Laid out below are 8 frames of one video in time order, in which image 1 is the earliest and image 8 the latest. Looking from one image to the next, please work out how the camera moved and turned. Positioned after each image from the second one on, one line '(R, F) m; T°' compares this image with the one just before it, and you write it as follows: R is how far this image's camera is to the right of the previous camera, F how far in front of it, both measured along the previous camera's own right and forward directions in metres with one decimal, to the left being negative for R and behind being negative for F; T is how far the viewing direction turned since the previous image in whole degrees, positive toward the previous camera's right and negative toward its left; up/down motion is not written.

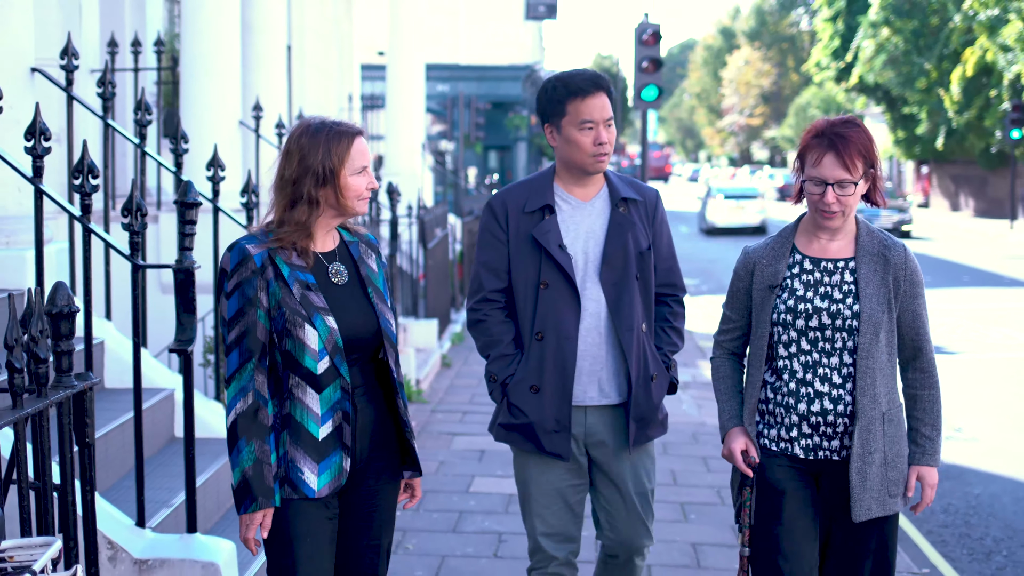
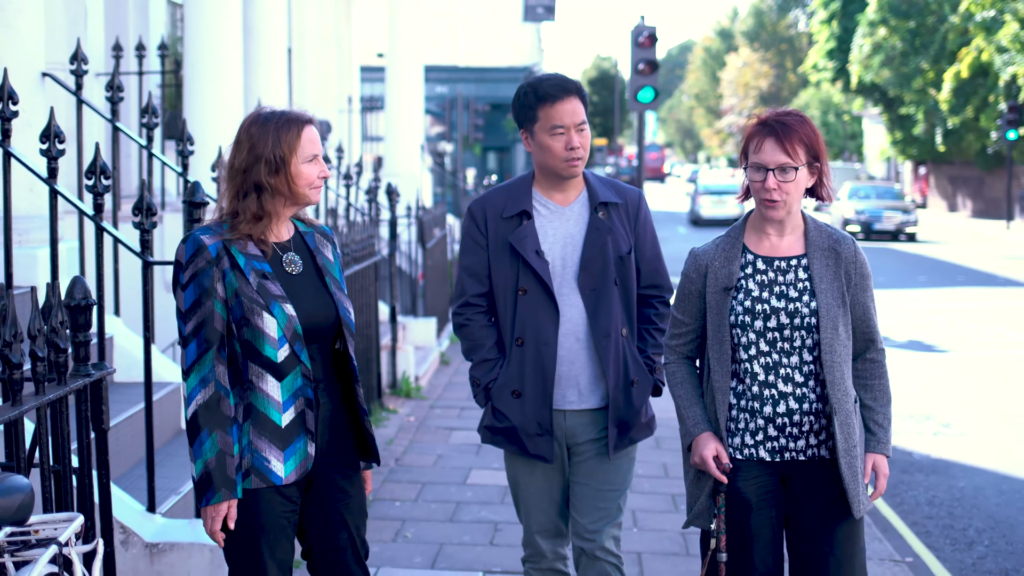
(0.0, -0.2) m; 0°
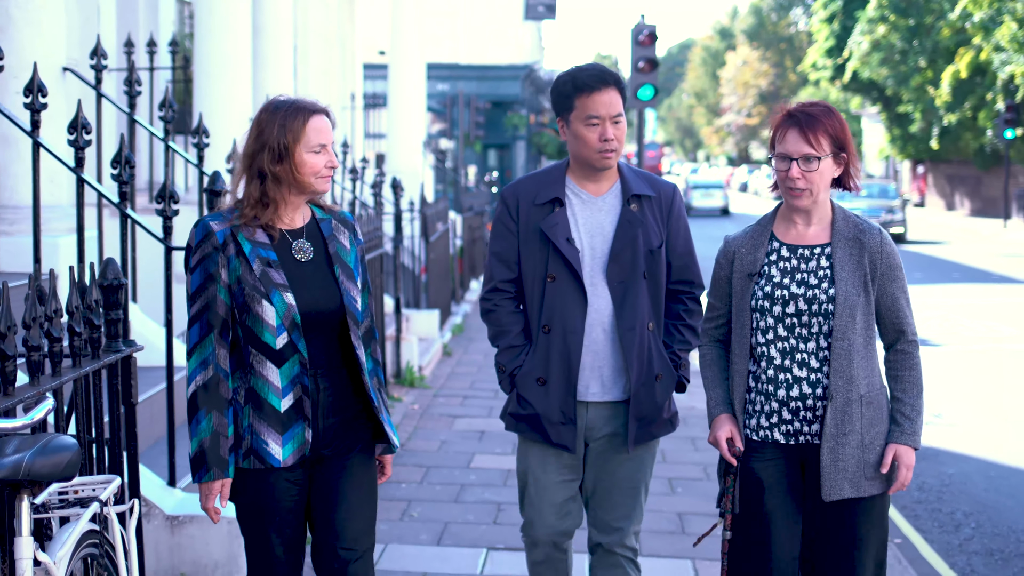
(0.0, -0.2) m; 0°
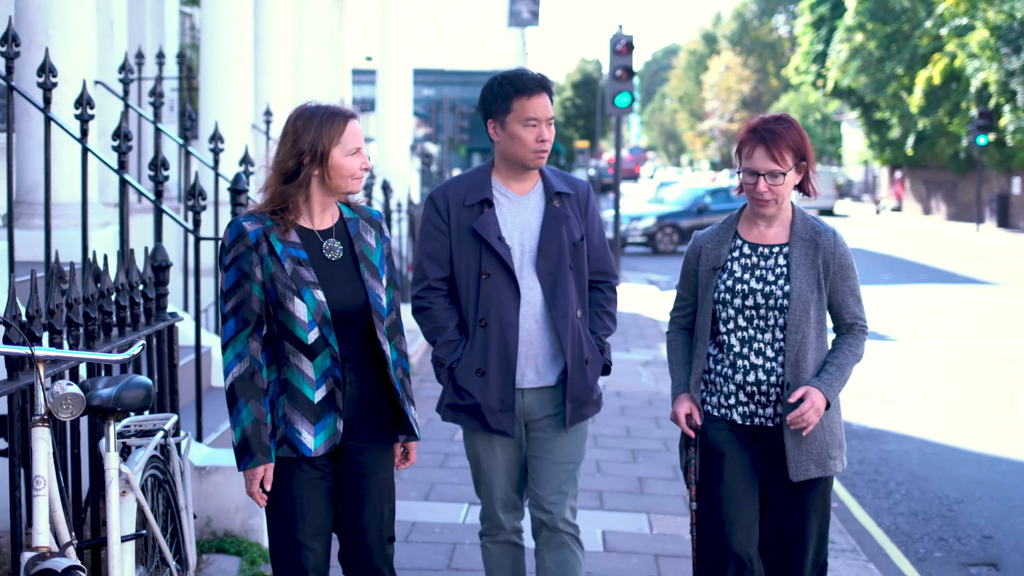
(0.0, -0.7) m; +1°
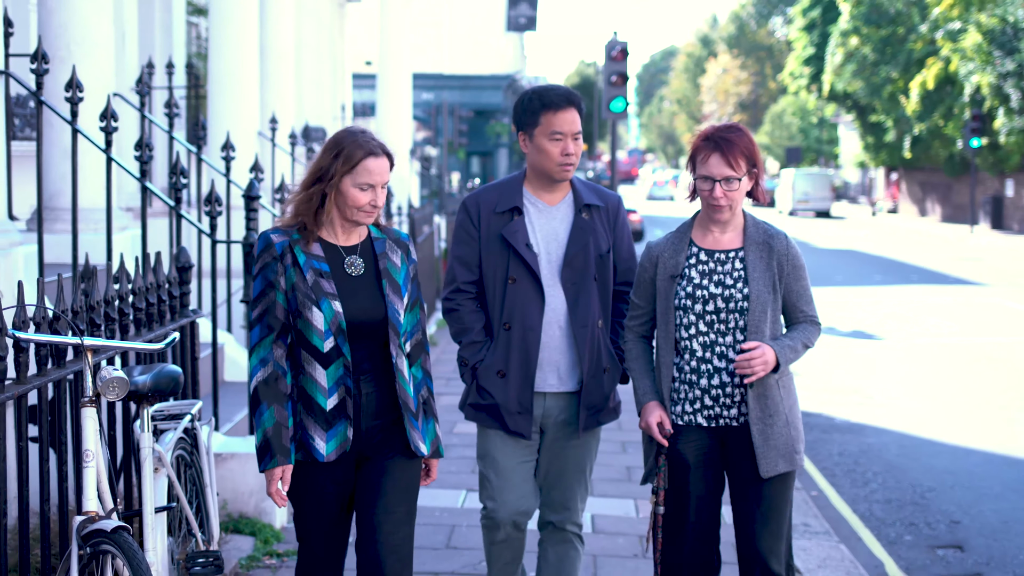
(0.0, -0.3) m; 0°
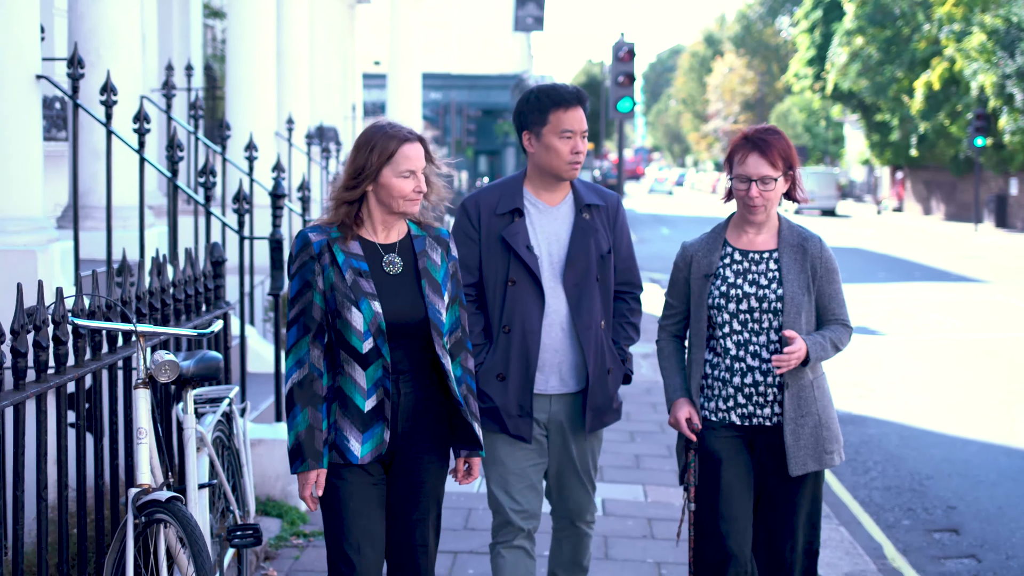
(0.0, -0.2) m; 0°
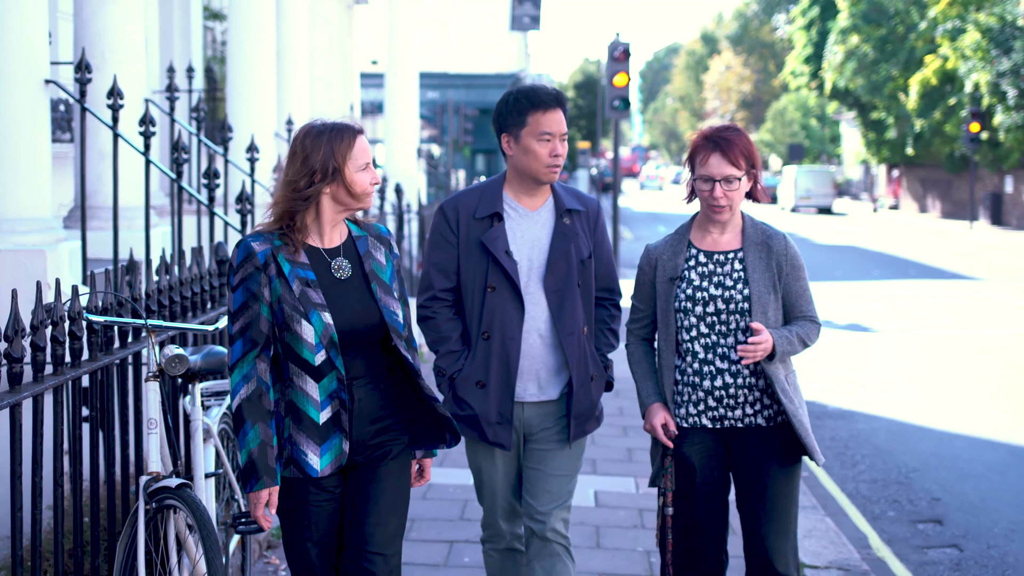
(0.0, -0.2) m; 0°
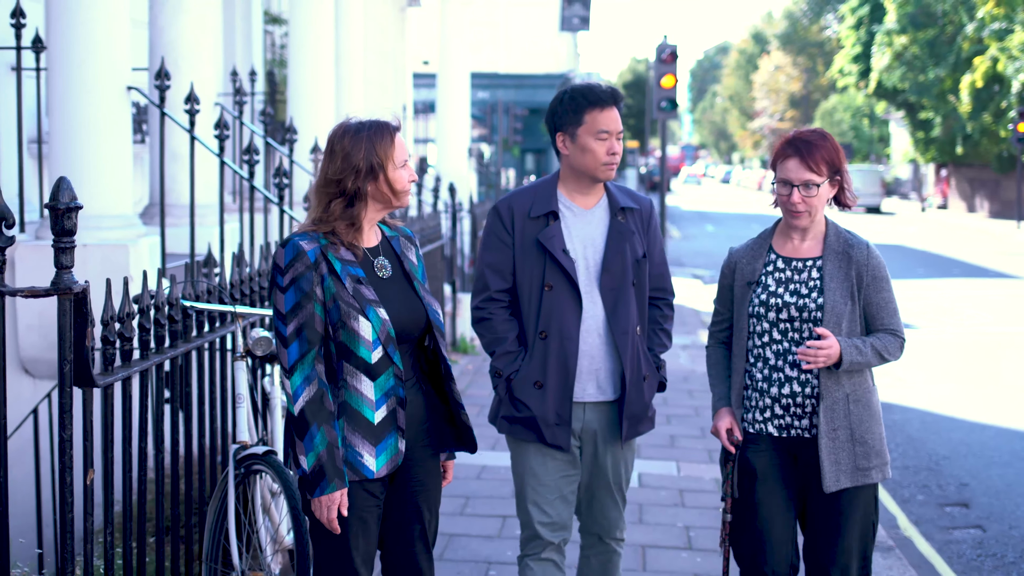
(0.0, -0.4) m; -2°
